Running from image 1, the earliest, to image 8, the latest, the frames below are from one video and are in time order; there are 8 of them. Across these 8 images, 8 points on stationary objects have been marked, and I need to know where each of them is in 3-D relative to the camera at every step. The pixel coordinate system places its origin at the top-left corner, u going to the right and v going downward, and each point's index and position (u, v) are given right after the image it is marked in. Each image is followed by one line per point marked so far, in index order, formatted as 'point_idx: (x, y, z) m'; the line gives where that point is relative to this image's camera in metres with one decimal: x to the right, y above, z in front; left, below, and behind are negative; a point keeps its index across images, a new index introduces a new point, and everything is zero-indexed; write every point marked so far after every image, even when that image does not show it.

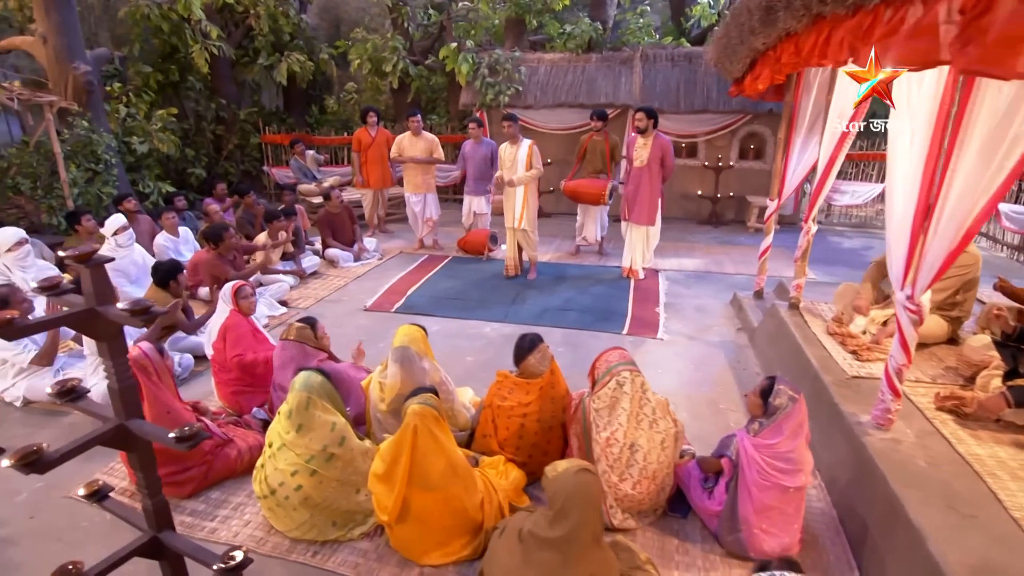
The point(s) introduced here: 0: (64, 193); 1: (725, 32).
0: (-4.9, +1.0, +5.9) m
1: (+1.6, +1.9, +4.1) m
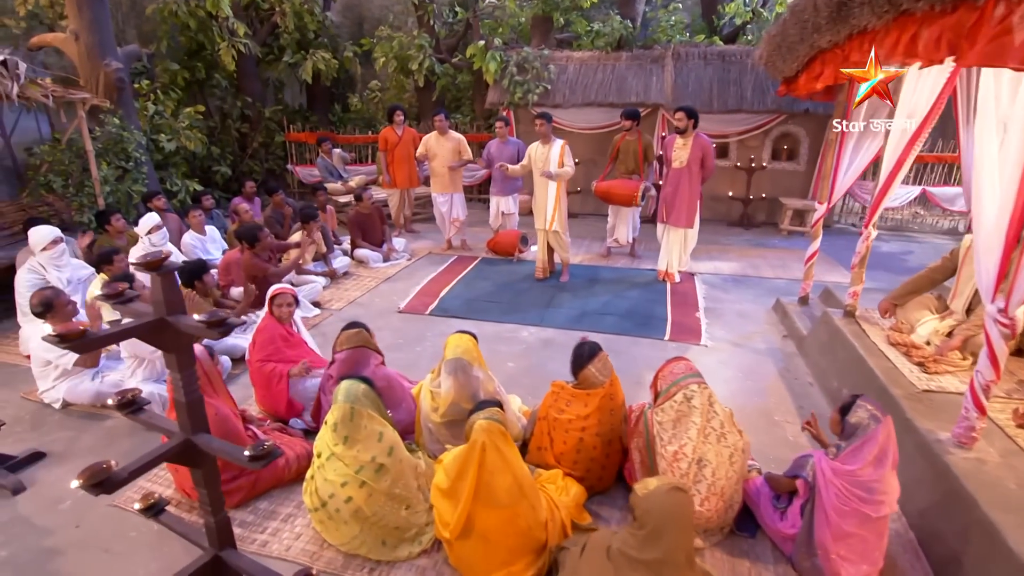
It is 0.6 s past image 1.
0: (-4.5, +1.0, +5.9) m
1: (+2.0, +1.9, +3.9) m
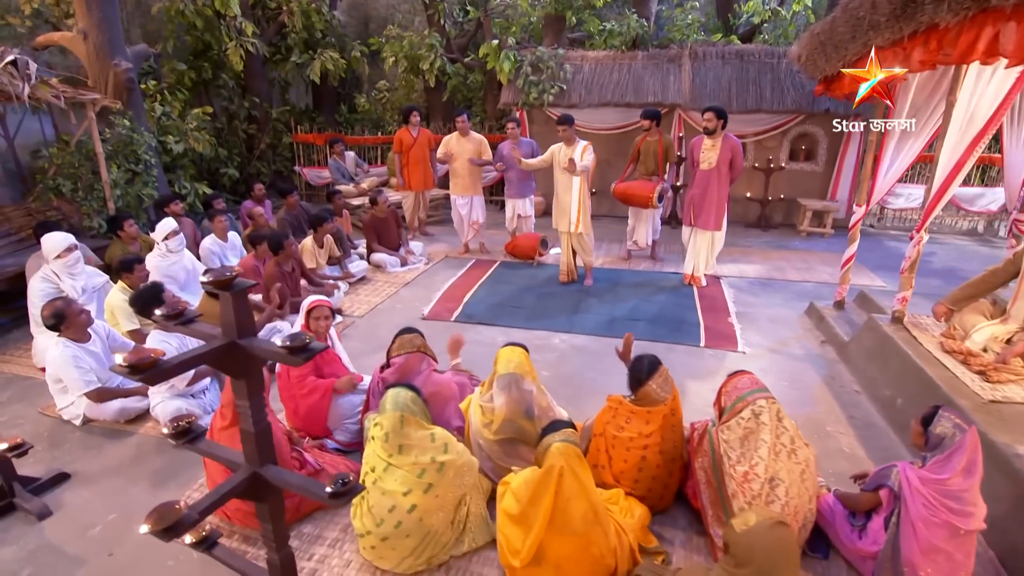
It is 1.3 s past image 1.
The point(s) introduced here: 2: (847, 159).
0: (-4.3, +1.0, +5.7) m
1: (+2.2, +1.8, +3.8) m
2: (+4.8, +1.8, +7.8) m
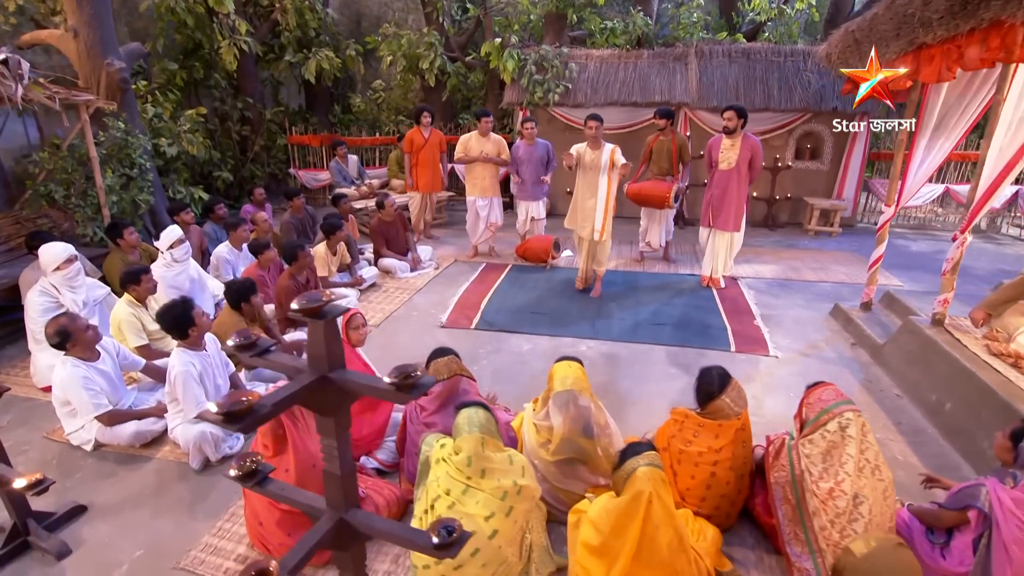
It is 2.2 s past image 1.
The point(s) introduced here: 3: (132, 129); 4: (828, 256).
0: (-4.1, +0.9, +5.4) m
1: (+2.5, +1.8, +3.7) m
2: (+4.9, +1.9, +7.8) m
3: (-4.1, +1.7, +5.9) m
4: (+4.0, +0.4, +6.9) m
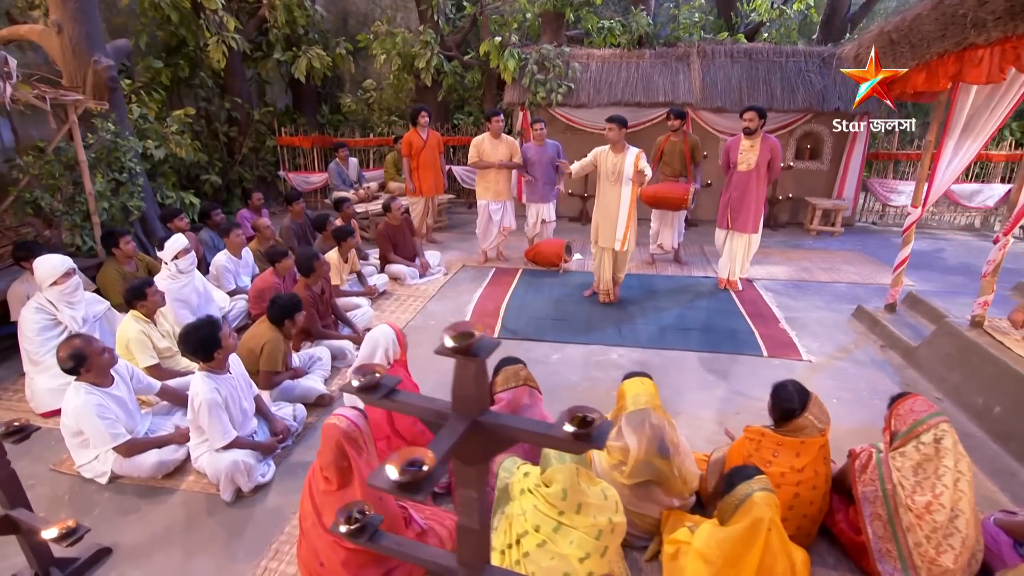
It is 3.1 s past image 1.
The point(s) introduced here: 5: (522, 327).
0: (-3.9, +0.7, +5.0) m
1: (+2.7, +1.8, +3.7) m
2: (+4.9, +1.9, +7.8) m
3: (-4.0, +1.6, +5.6) m
4: (+4.1, +0.4, +7.0) m
5: (+0.1, -0.4, +5.0) m
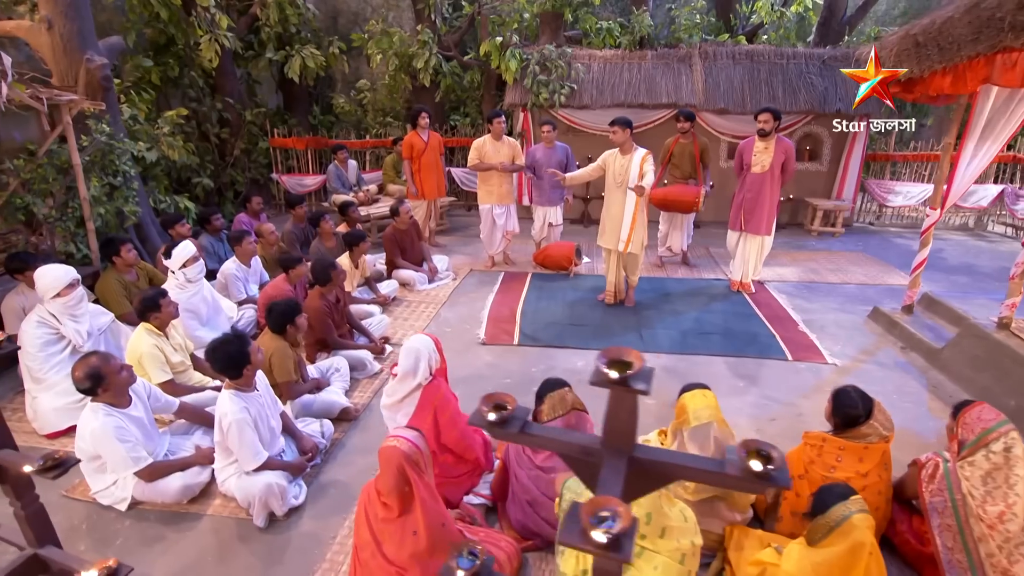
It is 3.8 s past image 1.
0: (-3.7, +0.6, +4.8) m
1: (+2.9, +1.8, +3.7) m
2: (+4.9, +1.9, +7.9) m
3: (-3.9, +1.5, +5.3) m
4: (+4.2, +0.4, +7.0) m
5: (+0.3, -0.4, +4.9) m
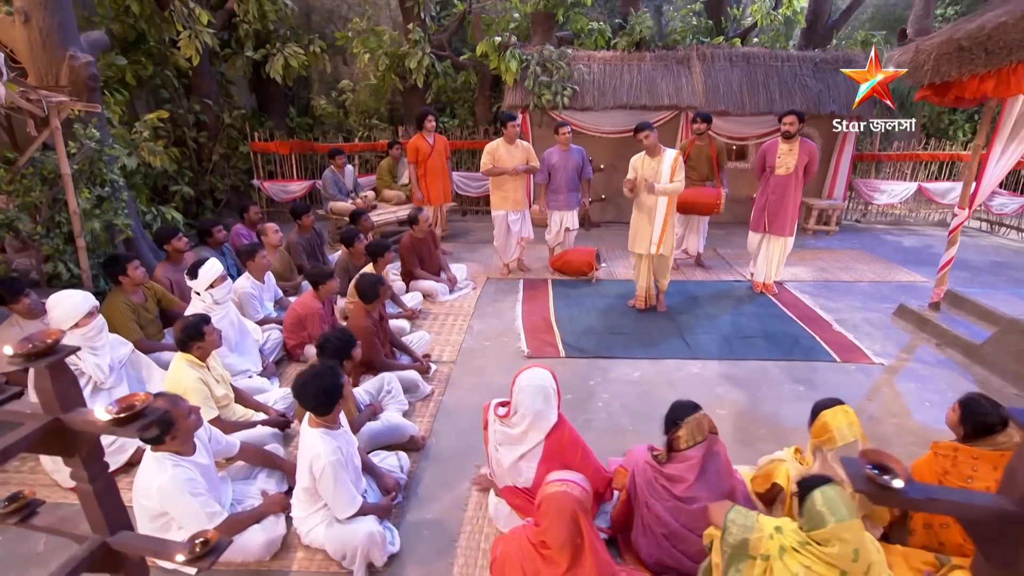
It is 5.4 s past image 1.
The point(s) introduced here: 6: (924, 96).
0: (-3.4, +0.5, +4.3) m
1: (+3.3, +1.8, +3.8) m
2: (+5.0, +1.9, +8.2) m
3: (-3.6, +1.3, +4.8) m
4: (+4.3, +0.4, +7.2) m
5: (+0.6, -0.5, +4.7) m
6: (+3.5, +1.6, +4.6) m
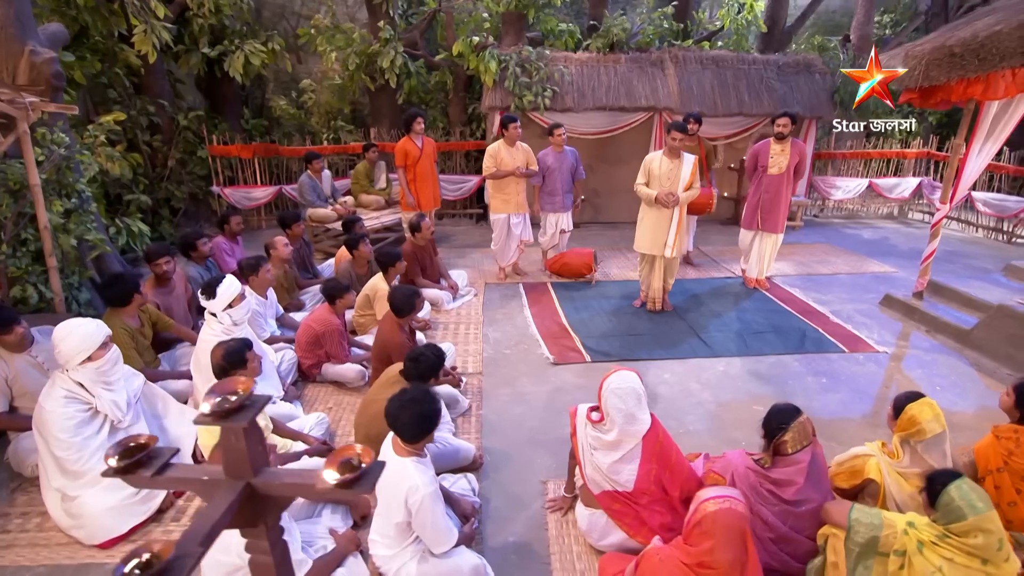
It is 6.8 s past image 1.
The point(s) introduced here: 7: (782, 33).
0: (-3.2, +0.3, +3.8) m
1: (+3.5, +1.8, +4.0) m
2: (+4.6, +2.1, +8.6) m
3: (-3.5, +1.1, +4.2) m
4: (+4.2, +0.5, +7.6) m
5: (+0.8, -0.5, +4.7) m
6: (+3.6, +1.7, +4.9) m
7: (+4.4, +4.2, +8.9) m
